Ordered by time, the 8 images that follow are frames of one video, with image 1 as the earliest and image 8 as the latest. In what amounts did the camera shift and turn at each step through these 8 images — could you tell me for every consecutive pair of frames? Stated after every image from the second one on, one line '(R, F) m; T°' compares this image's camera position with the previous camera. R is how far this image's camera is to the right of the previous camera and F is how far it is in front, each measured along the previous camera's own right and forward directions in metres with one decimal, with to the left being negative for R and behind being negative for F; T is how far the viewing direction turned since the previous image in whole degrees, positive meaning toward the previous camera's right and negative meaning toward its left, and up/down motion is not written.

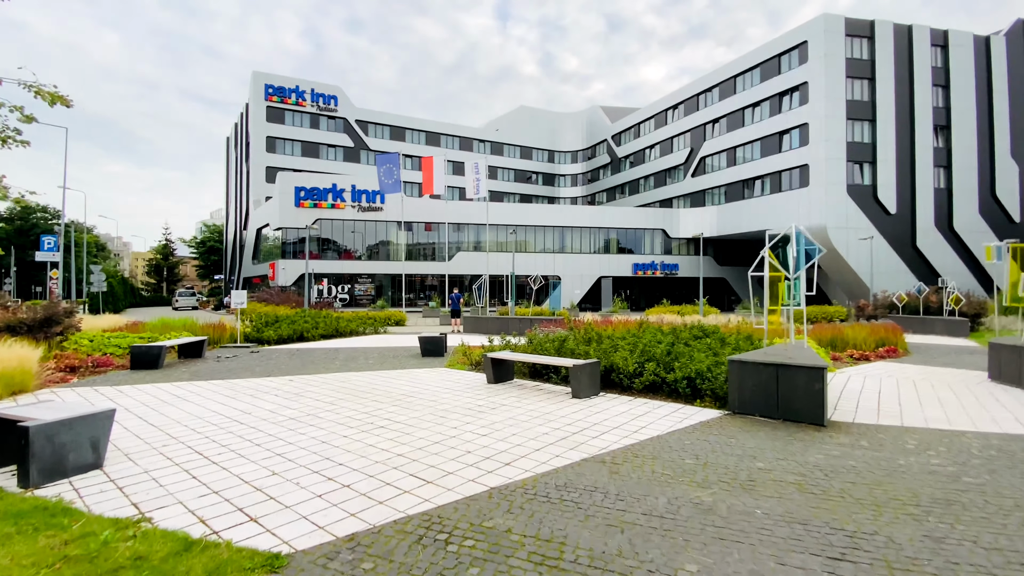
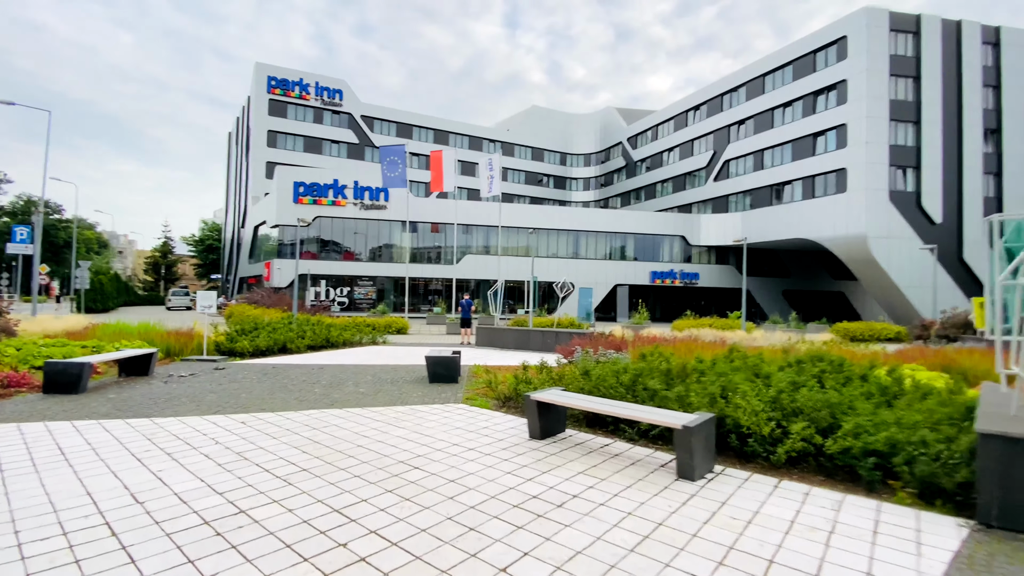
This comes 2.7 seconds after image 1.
(-0.7, +2.7) m; 0°
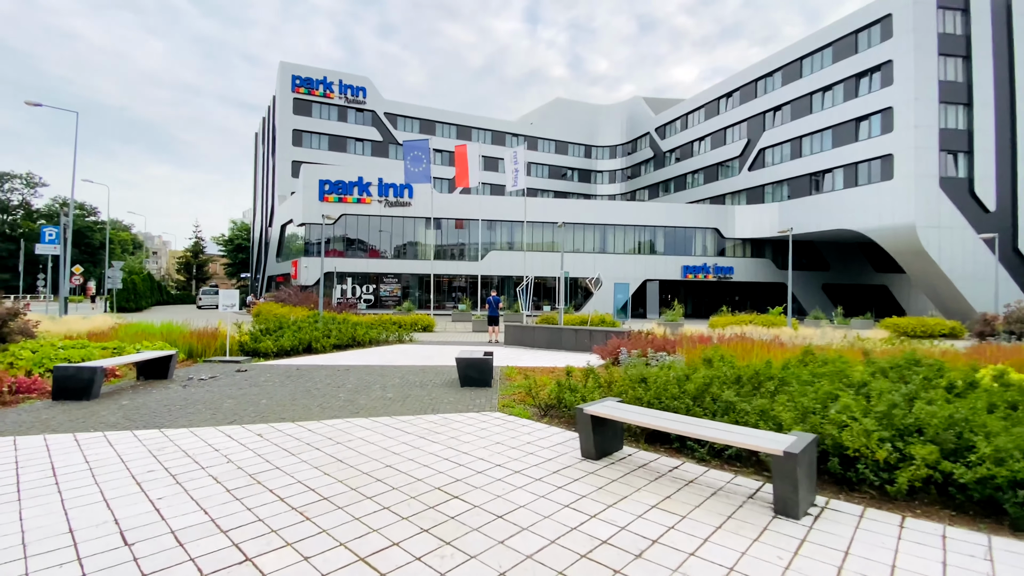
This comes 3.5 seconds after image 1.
(-0.3, +0.8) m; -3°
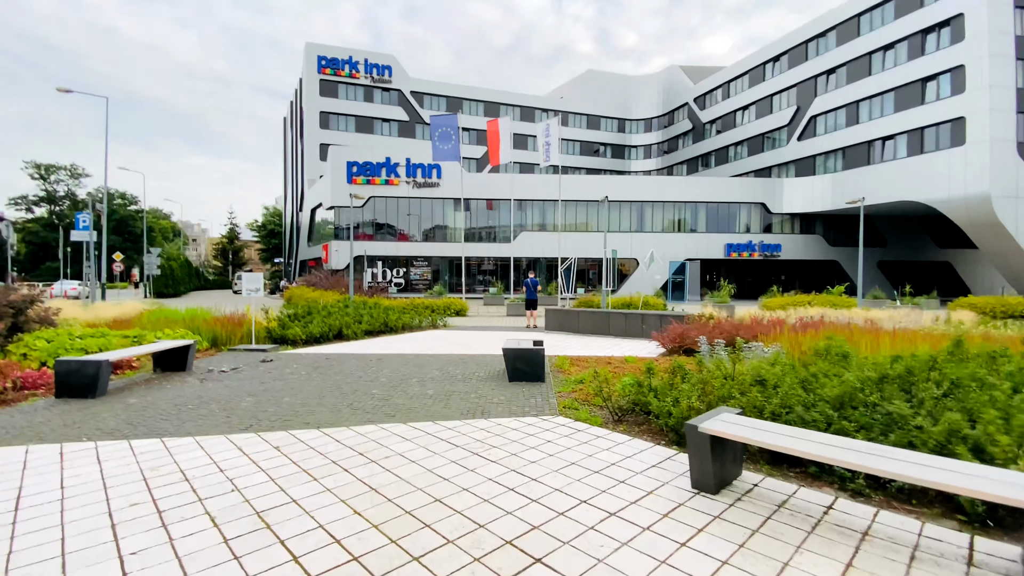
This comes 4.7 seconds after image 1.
(-0.4, +1.2) m; -3°
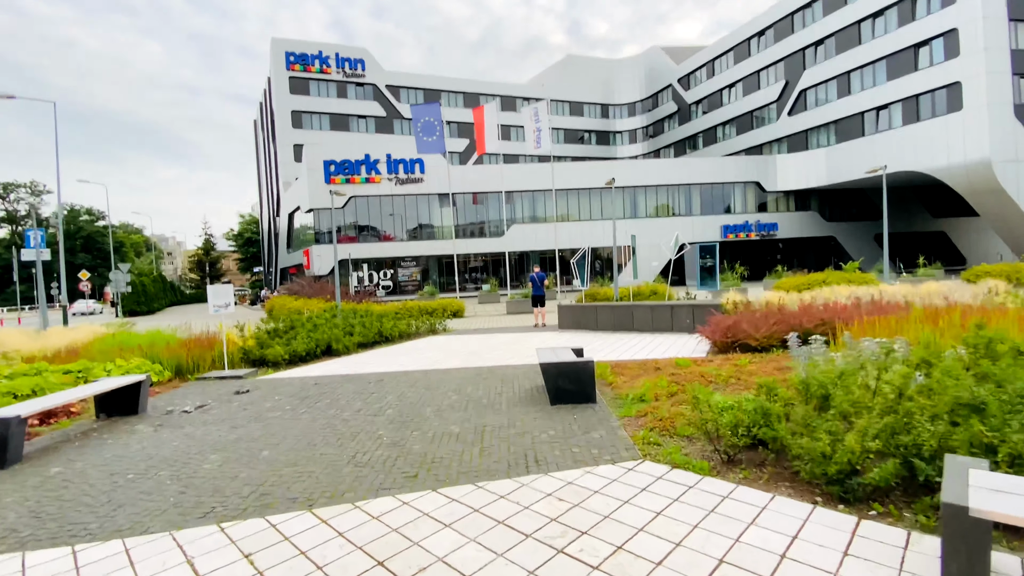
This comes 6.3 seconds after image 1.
(-0.6, +1.5) m; +2°
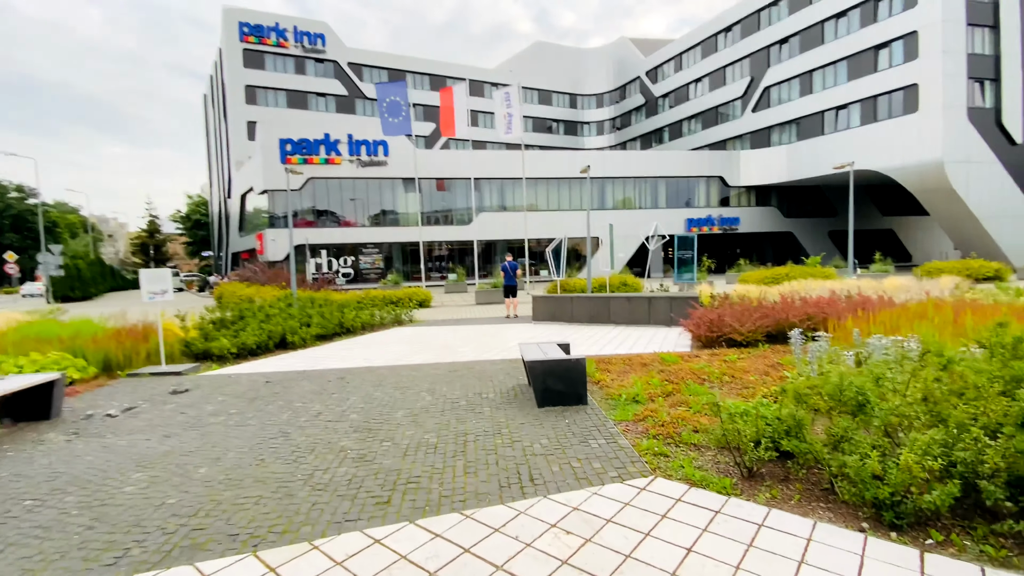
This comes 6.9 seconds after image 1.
(-0.2, +0.6) m; +4°
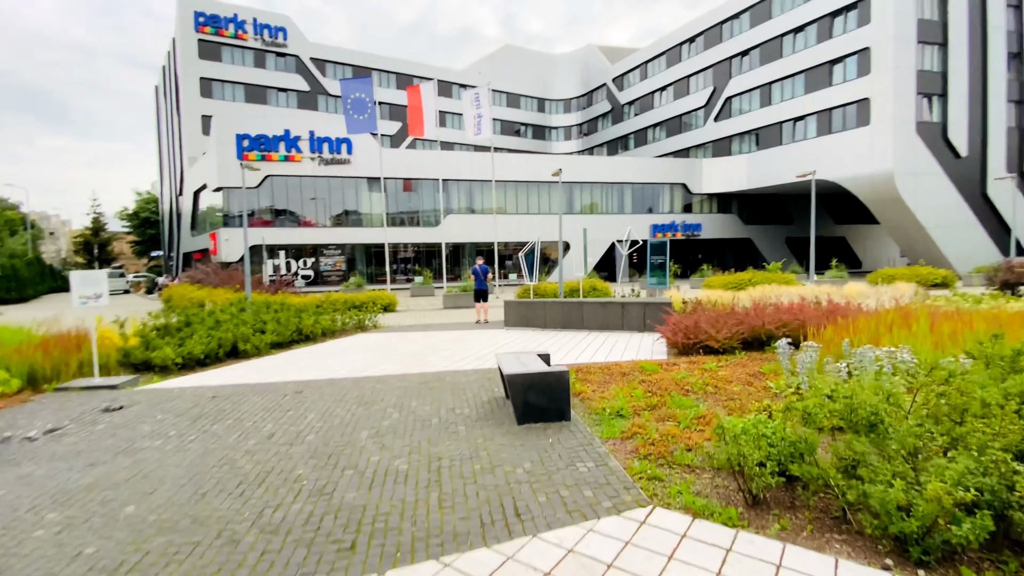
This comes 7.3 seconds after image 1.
(-0.1, +0.4) m; +4°
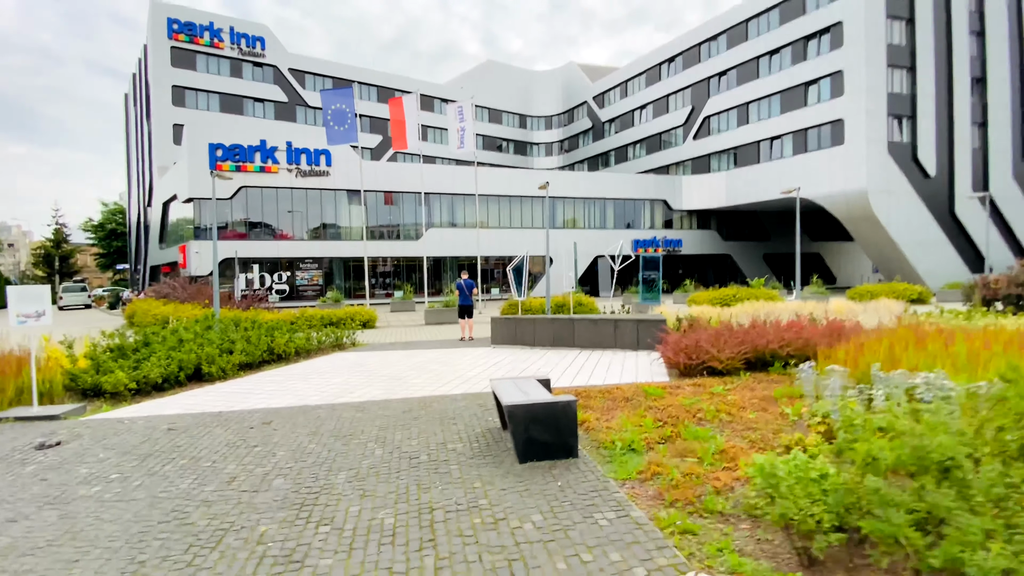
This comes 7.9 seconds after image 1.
(-0.2, +0.5) m; +2°
